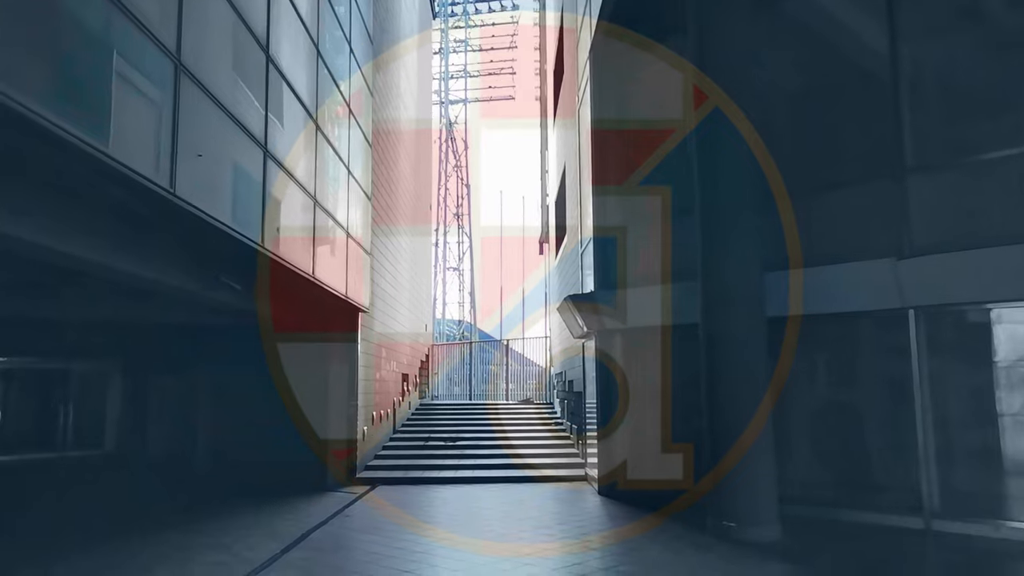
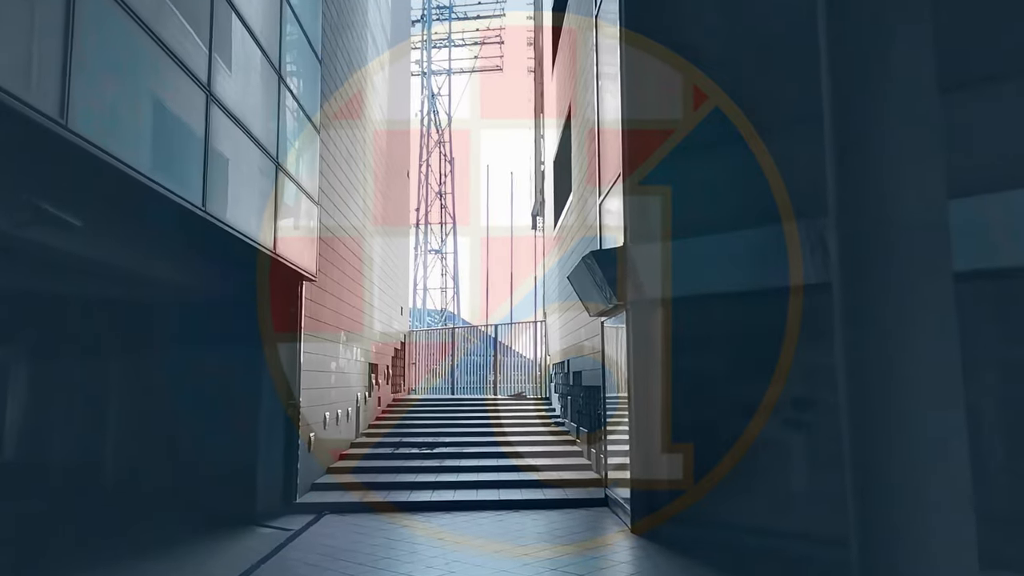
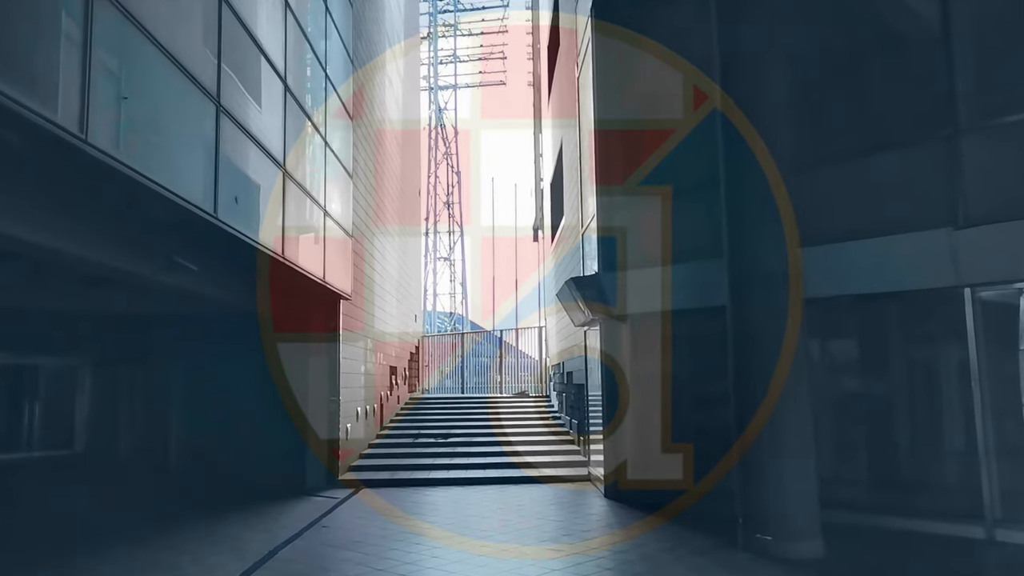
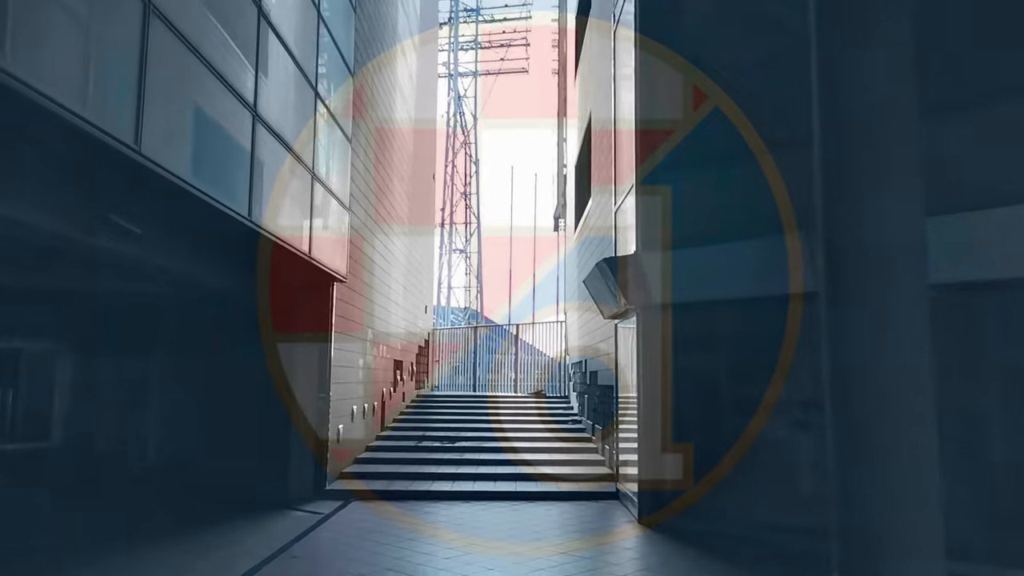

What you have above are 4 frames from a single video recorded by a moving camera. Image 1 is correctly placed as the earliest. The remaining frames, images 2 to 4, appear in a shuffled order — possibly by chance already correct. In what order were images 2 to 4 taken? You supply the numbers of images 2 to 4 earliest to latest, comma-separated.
3, 4, 2
